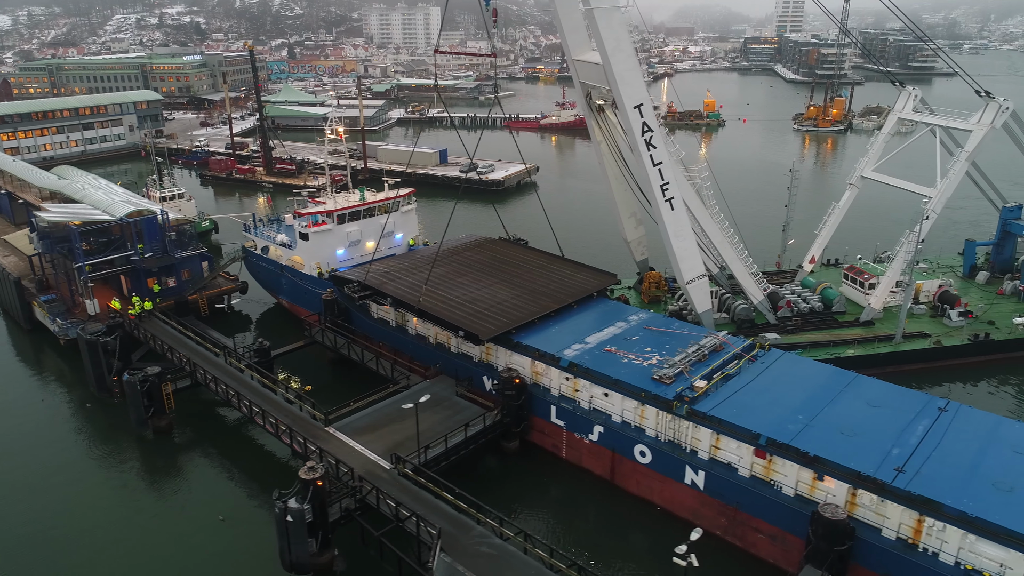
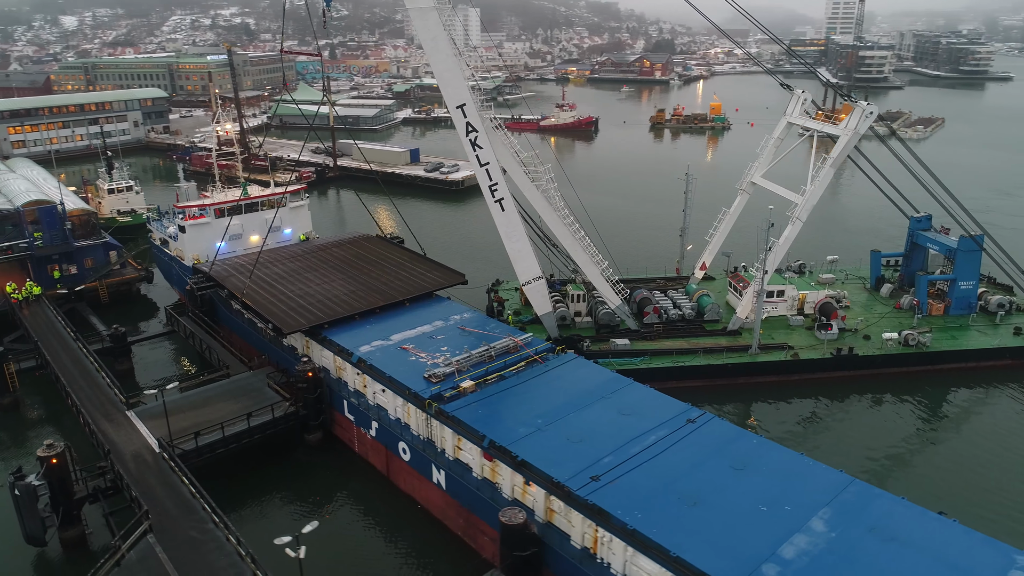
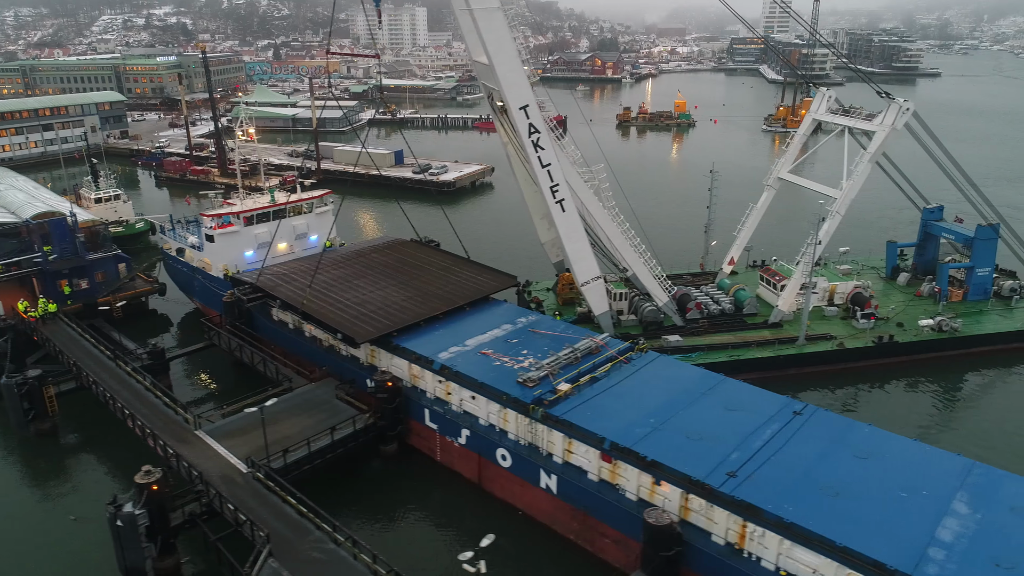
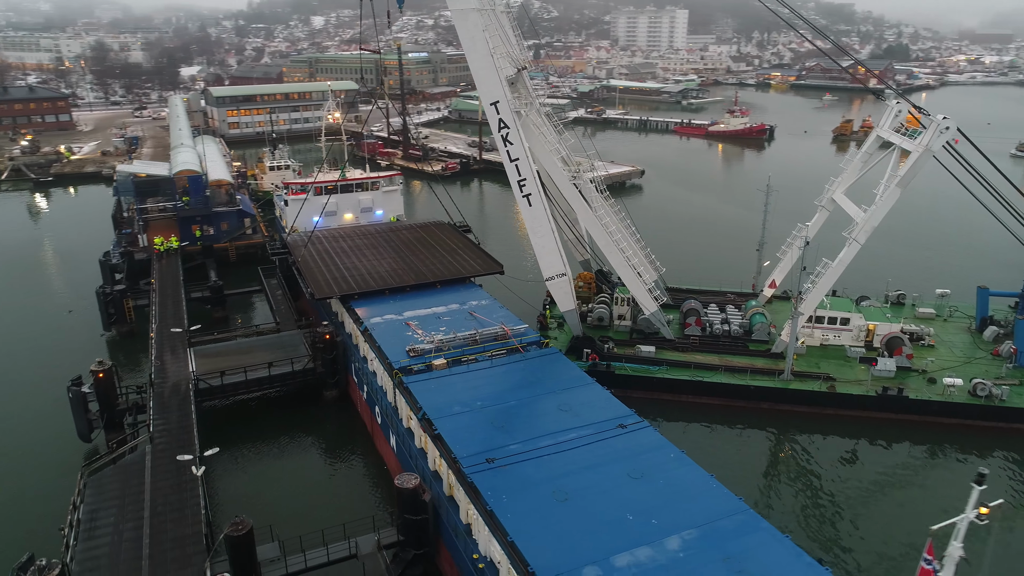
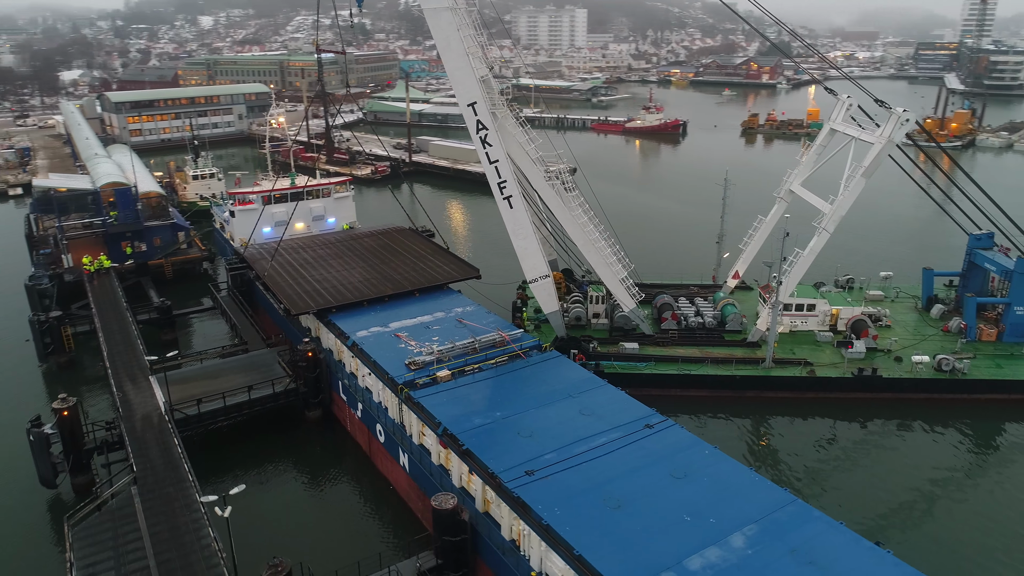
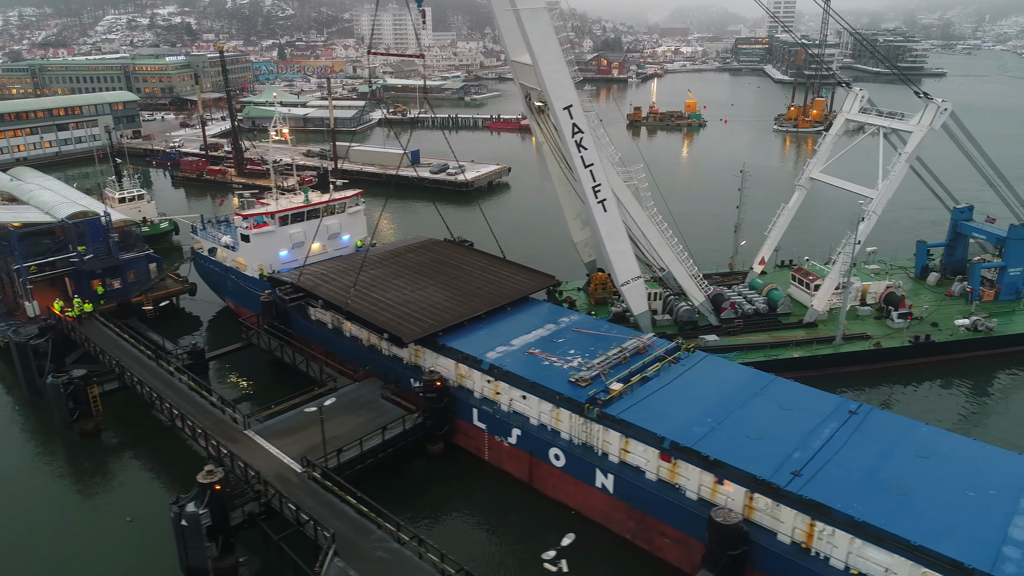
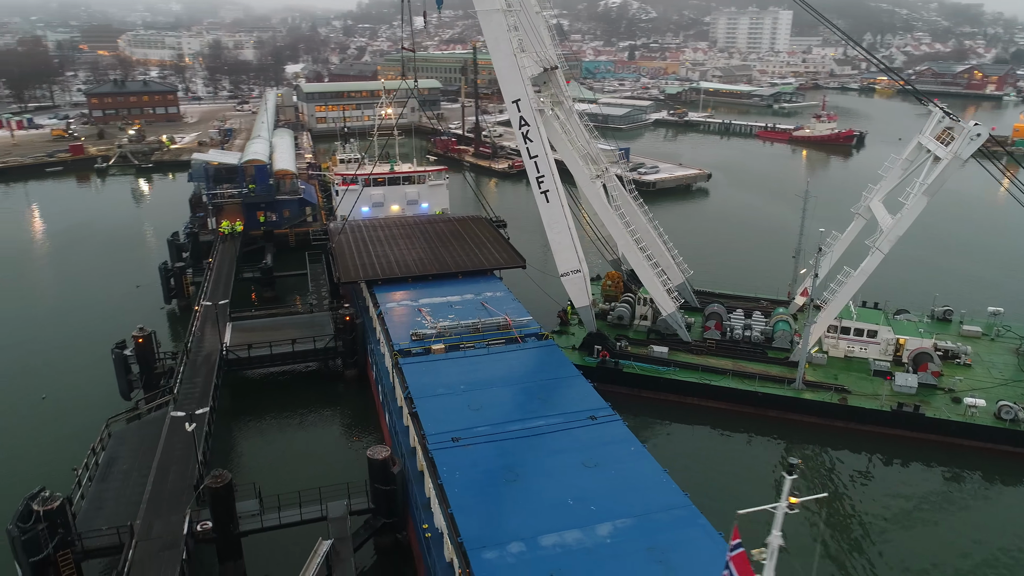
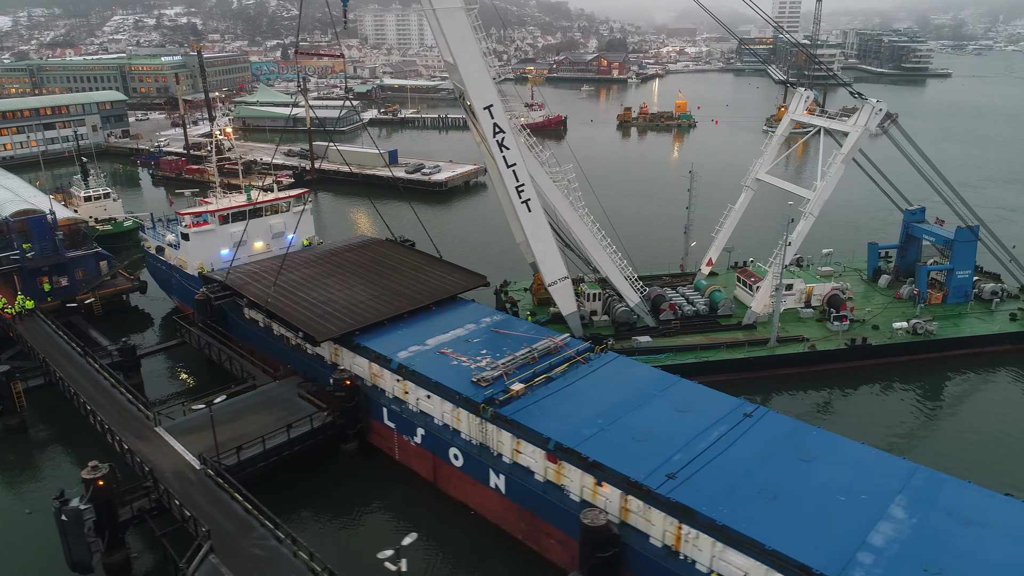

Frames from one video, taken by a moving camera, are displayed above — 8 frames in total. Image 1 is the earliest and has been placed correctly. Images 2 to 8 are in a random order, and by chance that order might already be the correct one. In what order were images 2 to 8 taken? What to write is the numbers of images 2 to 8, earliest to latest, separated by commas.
6, 3, 8, 2, 5, 4, 7
